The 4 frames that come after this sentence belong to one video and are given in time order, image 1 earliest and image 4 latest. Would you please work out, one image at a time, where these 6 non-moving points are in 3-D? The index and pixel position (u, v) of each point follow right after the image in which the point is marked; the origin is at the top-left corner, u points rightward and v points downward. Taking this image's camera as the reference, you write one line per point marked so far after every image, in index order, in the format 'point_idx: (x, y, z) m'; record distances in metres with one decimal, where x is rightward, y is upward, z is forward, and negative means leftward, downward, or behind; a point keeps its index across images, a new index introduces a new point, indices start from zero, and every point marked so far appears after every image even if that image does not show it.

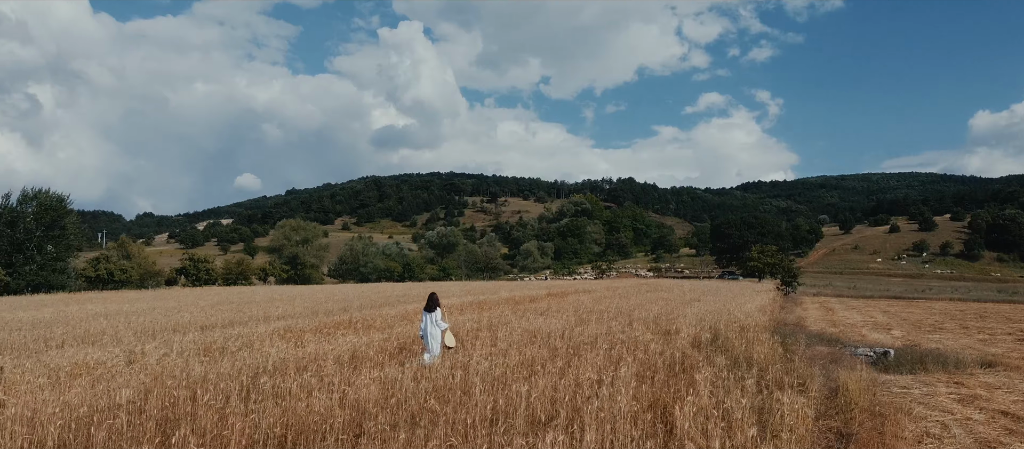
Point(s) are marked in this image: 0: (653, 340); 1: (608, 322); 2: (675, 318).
0: (+2.4, -2.0, +13.7) m
1: (+2.0, -2.1, +17.4) m
2: (+3.7, -2.1, +18.6) m
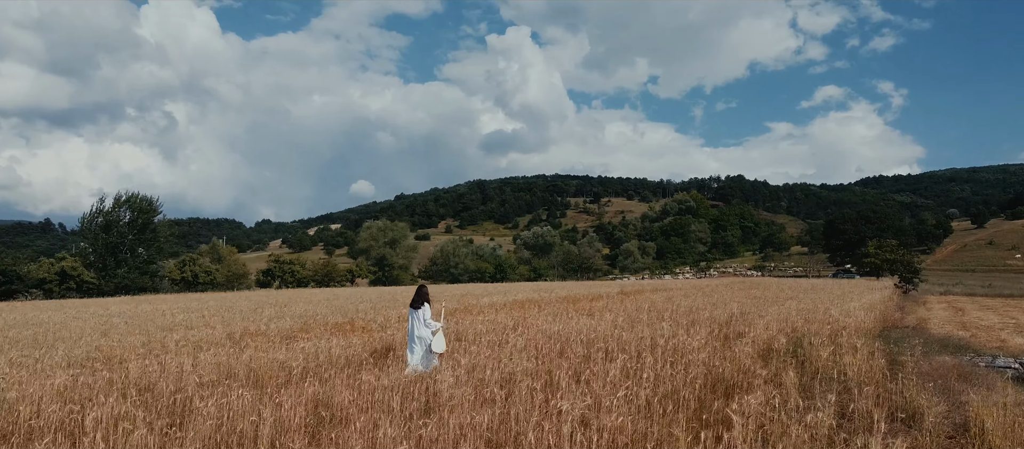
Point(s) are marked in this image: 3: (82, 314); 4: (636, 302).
0: (+2.5, -1.6, +10.3) m
1: (+2.6, -1.7, +14.0) m
2: (+4.5, -1.7, +15.0) m
3: (-9.9, -2.1, +18.6) m
4: (+3.0, -1.9, +19.4) m
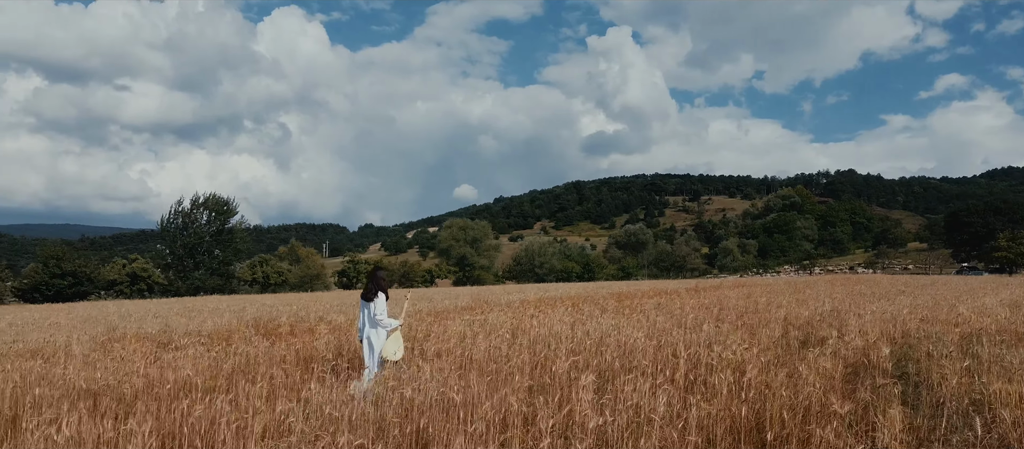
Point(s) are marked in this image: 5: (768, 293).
0: (+2.1, -1.1, +6.7) m
1: (+2.6, -1.3, +10.3) m
2: (+4.6, -1.3, +11.1) m
3: (-9.2, -1.8, +16.4) m
4: (+3.6, -1.4, +15.7) m
5: (+5.9, -1.6, +18.5) m
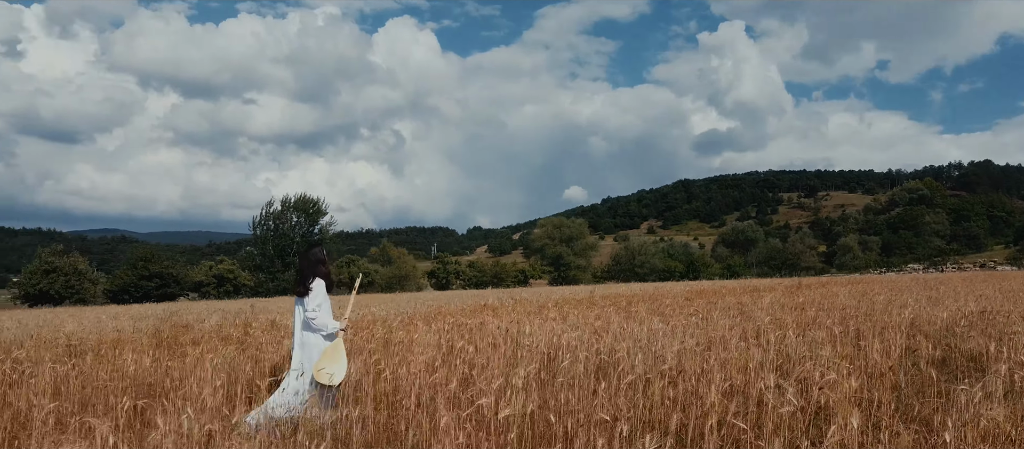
0: (+1.6, -0.8, +3.7) m
1: (+2.6, -0.9, +7.2) m
2: (+4.7, -0.9, +7.7) m
3: (-8.2, -1.7, +14.8) m
4: (+4.4, -1.1, +12.3) m
5: (+6.9, -1.2, +14.8) m
